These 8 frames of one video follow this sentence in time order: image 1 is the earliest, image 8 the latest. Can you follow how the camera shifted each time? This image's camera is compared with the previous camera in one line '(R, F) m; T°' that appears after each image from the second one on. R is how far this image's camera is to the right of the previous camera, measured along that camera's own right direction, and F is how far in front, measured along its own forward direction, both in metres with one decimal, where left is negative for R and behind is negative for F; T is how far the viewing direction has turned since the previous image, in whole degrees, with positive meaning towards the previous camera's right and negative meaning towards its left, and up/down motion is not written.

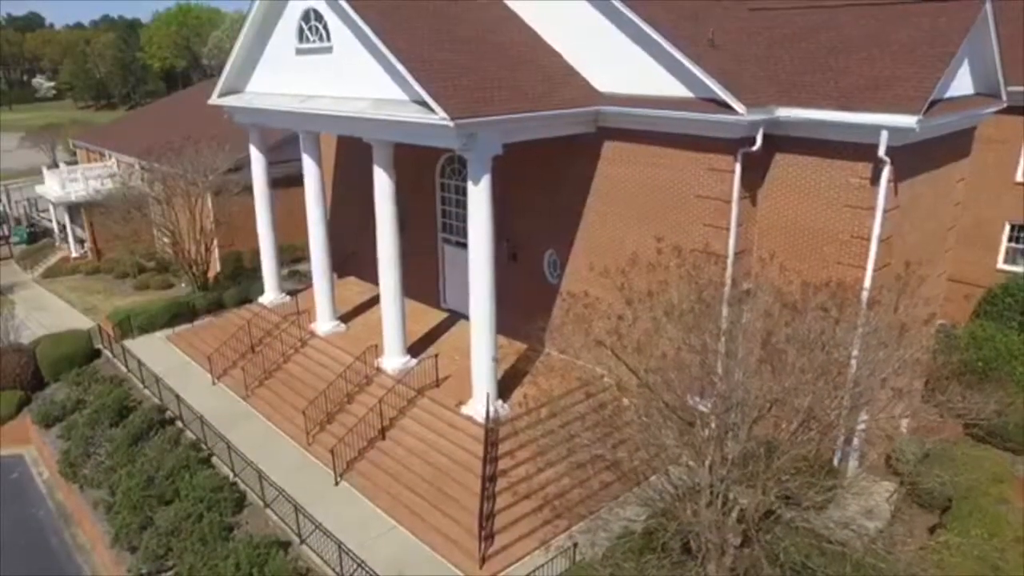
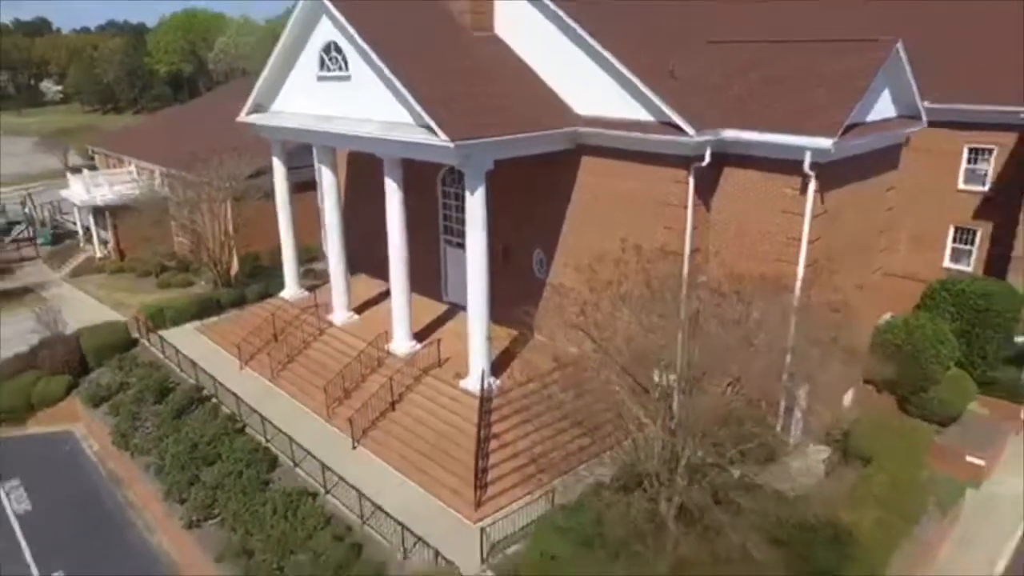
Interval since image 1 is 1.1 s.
(+0.1, -1.9) m; 0°
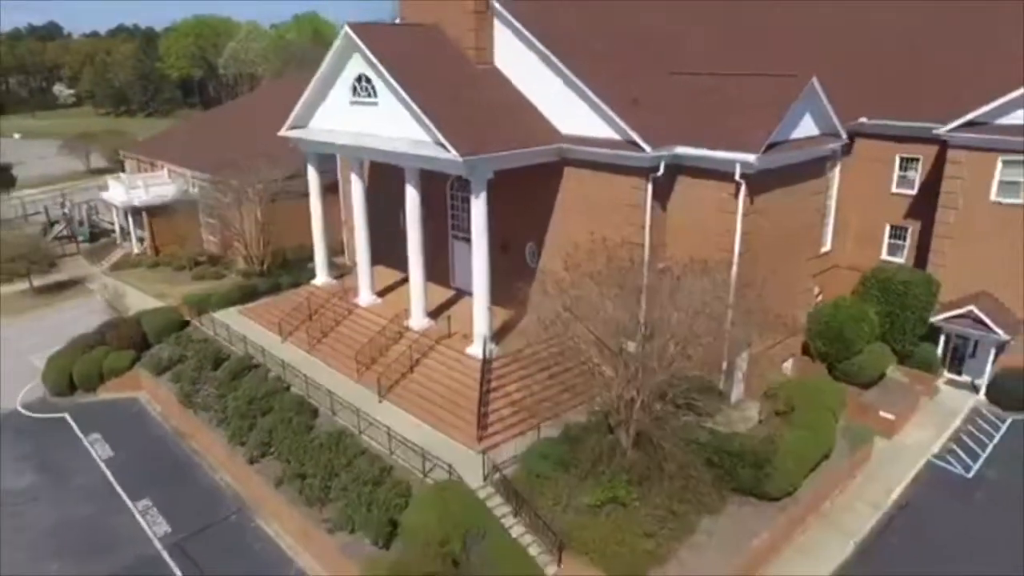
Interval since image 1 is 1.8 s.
(+0.1, -3.0) m; 0°
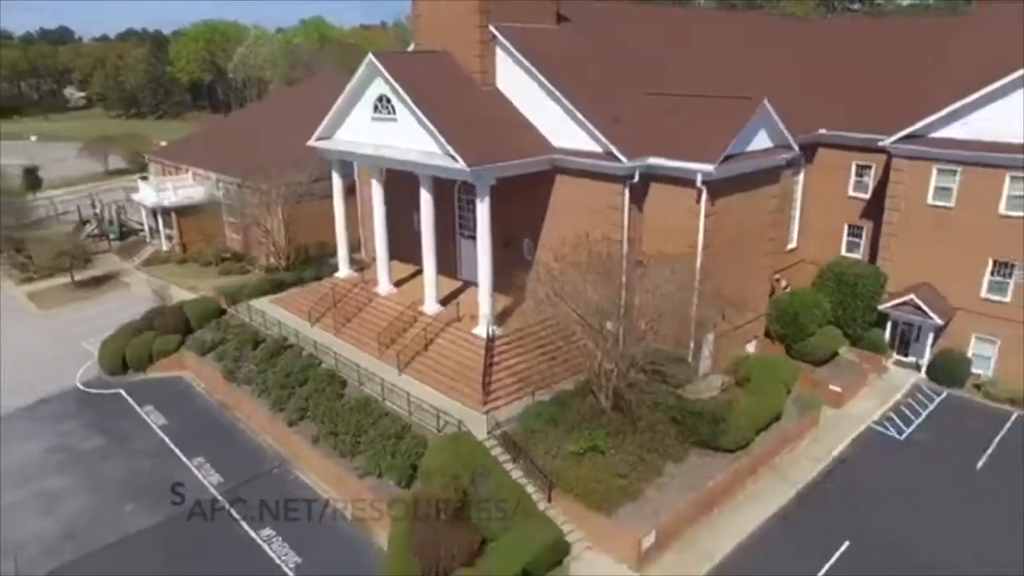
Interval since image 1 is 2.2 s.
(0.0, -2.7) m; 0°
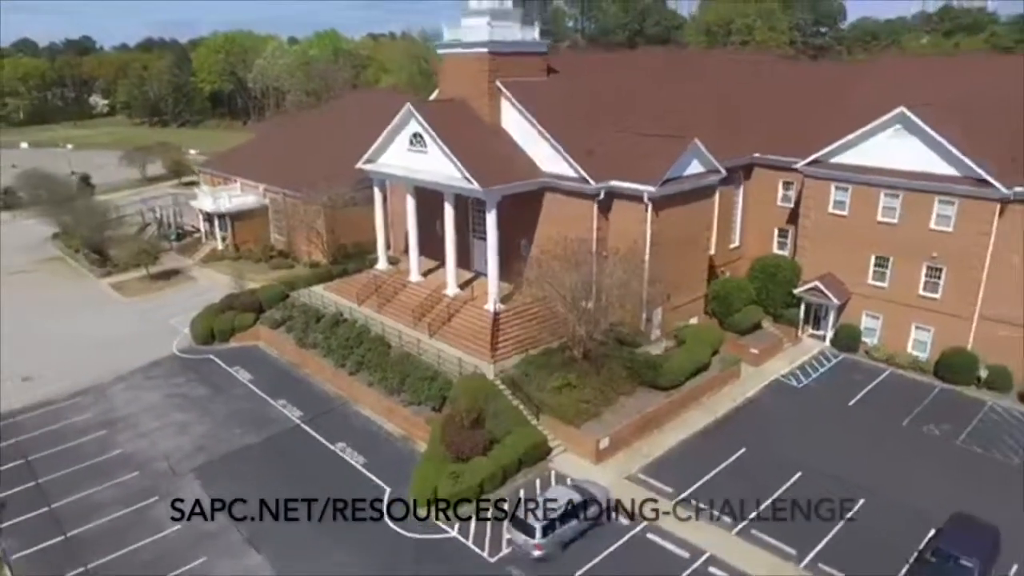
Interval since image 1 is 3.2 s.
(+0.1, -6.4) m; 0°
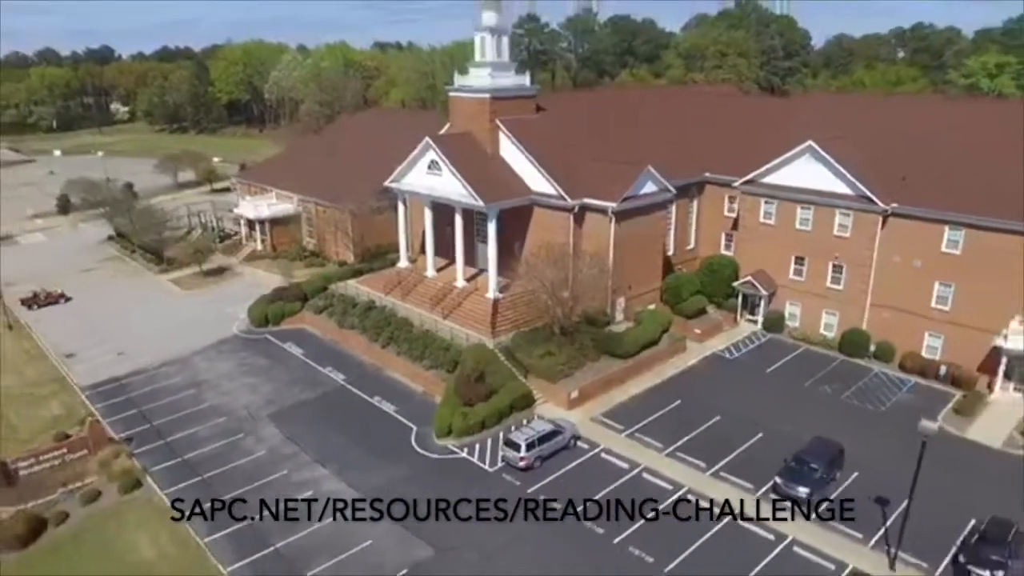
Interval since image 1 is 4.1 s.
(+0.2, -6.9) m; 0°
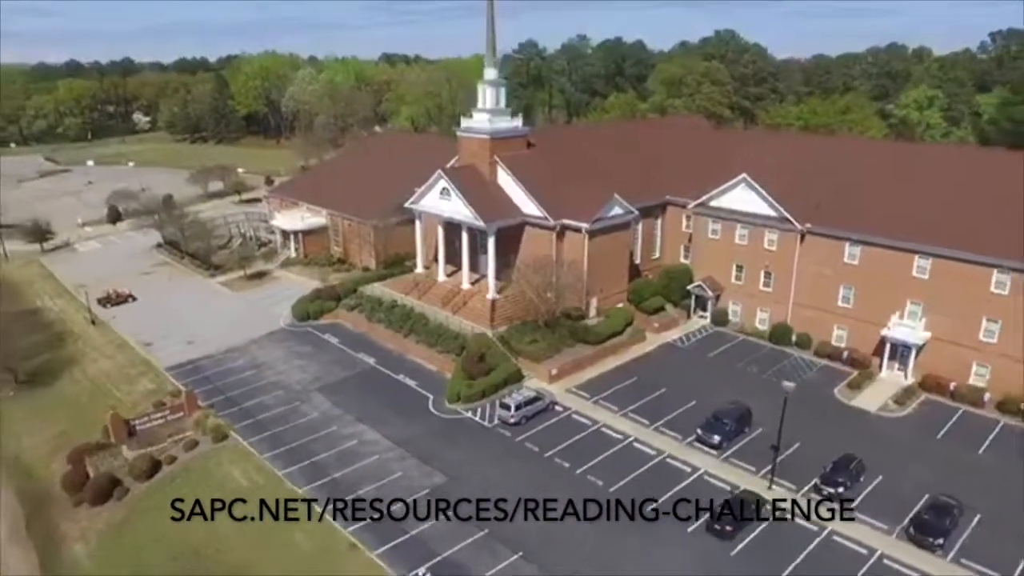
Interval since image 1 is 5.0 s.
(+0.3, -8.0) m; 0°
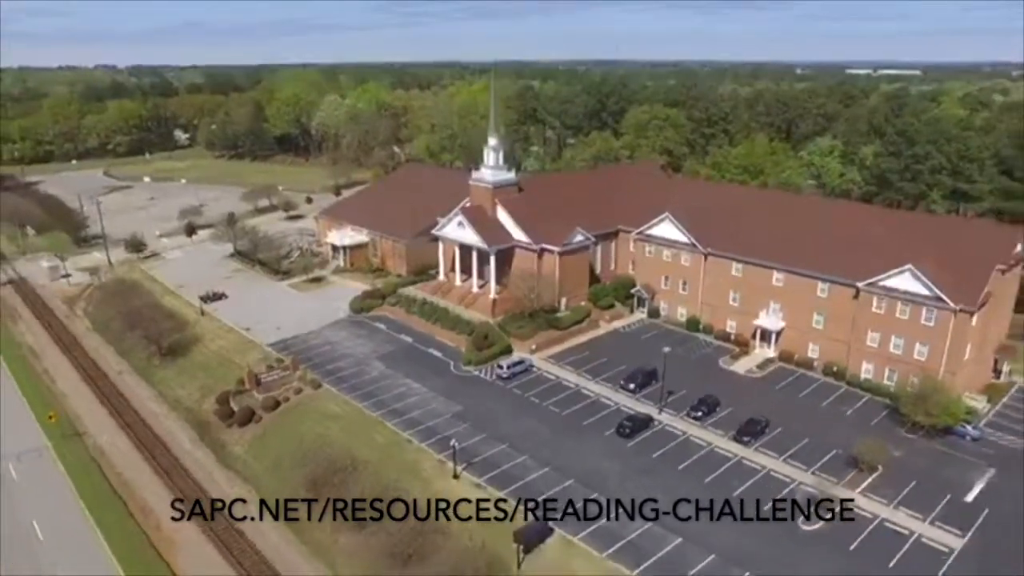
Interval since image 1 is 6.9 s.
(+0.4, -17.4) m; 0°
